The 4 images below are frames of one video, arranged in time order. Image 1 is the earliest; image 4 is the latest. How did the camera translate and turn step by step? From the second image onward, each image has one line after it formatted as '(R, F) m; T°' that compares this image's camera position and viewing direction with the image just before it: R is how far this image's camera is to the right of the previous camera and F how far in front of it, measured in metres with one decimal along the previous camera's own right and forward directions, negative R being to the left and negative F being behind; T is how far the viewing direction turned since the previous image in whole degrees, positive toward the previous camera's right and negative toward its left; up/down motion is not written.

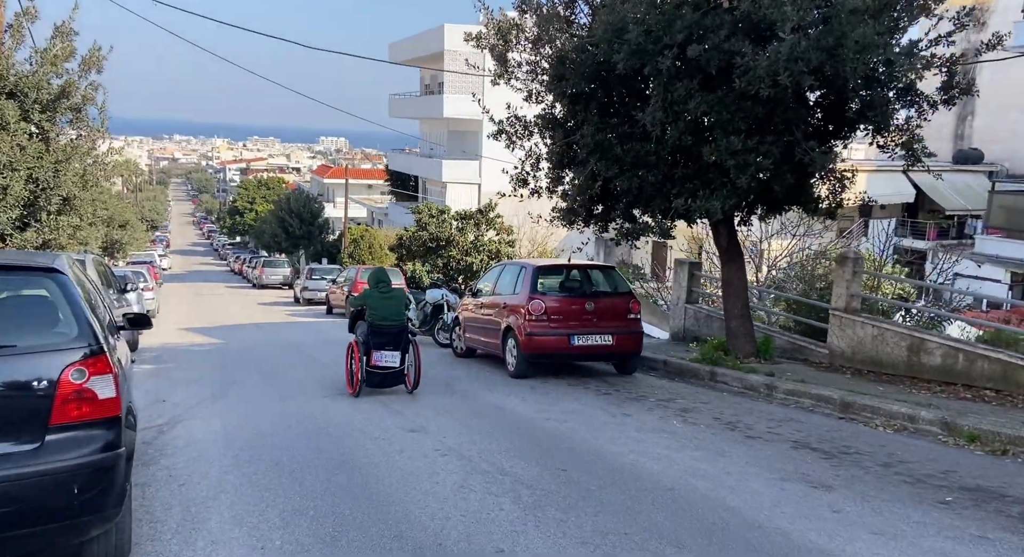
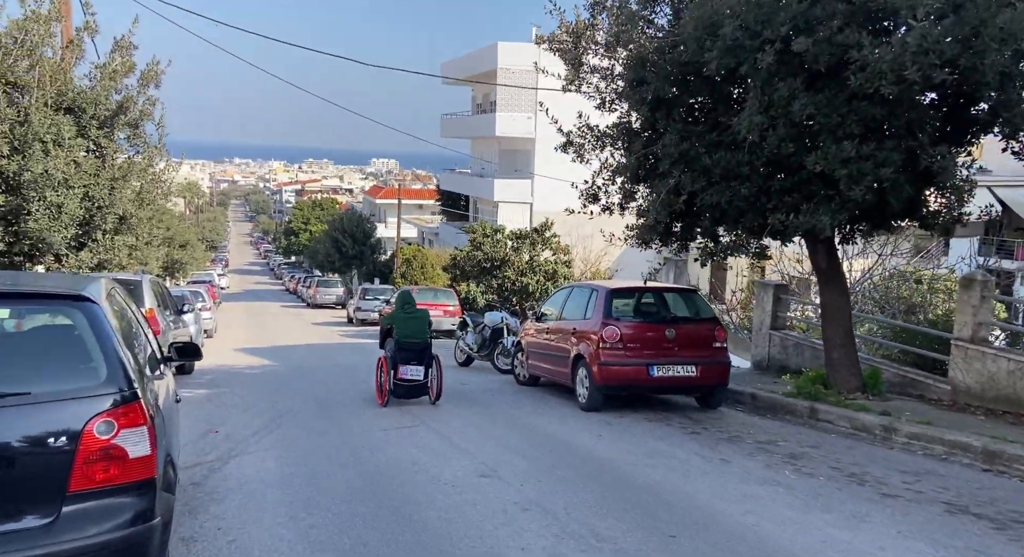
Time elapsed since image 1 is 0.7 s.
(-0.3, +0.9) m; -3°
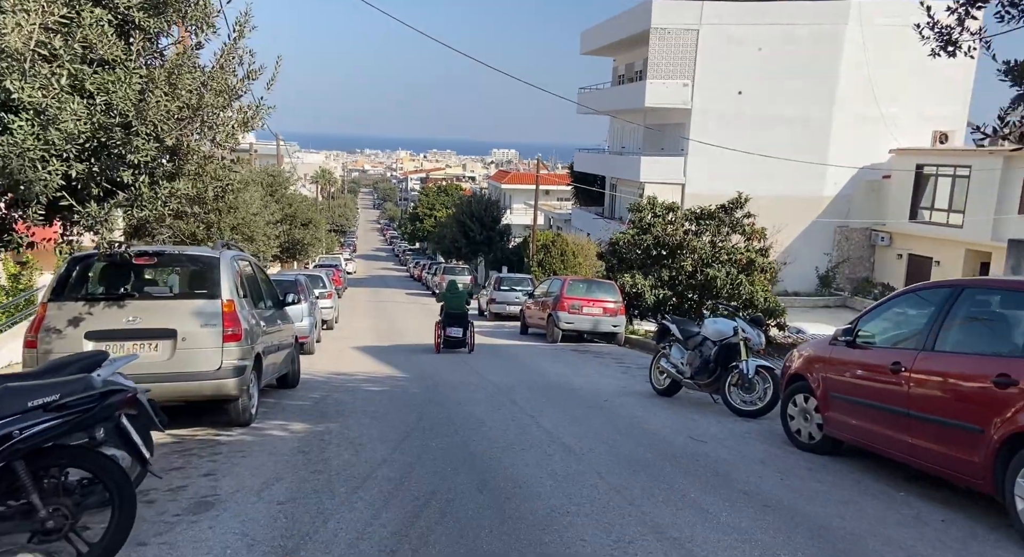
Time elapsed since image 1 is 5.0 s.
(-1.5, +5.2) m; -8°
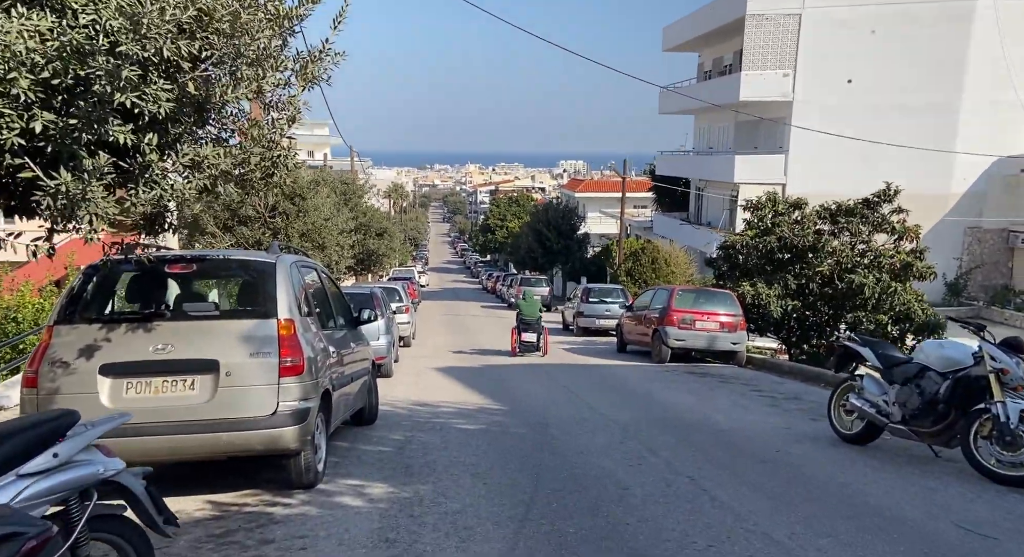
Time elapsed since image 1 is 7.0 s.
(-0.7, +2.6) m; -4°
